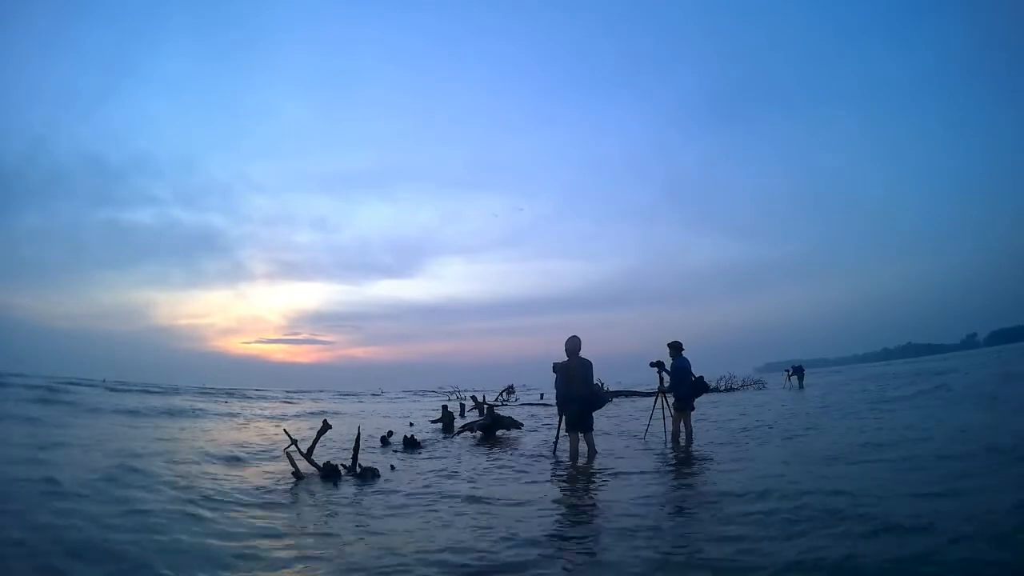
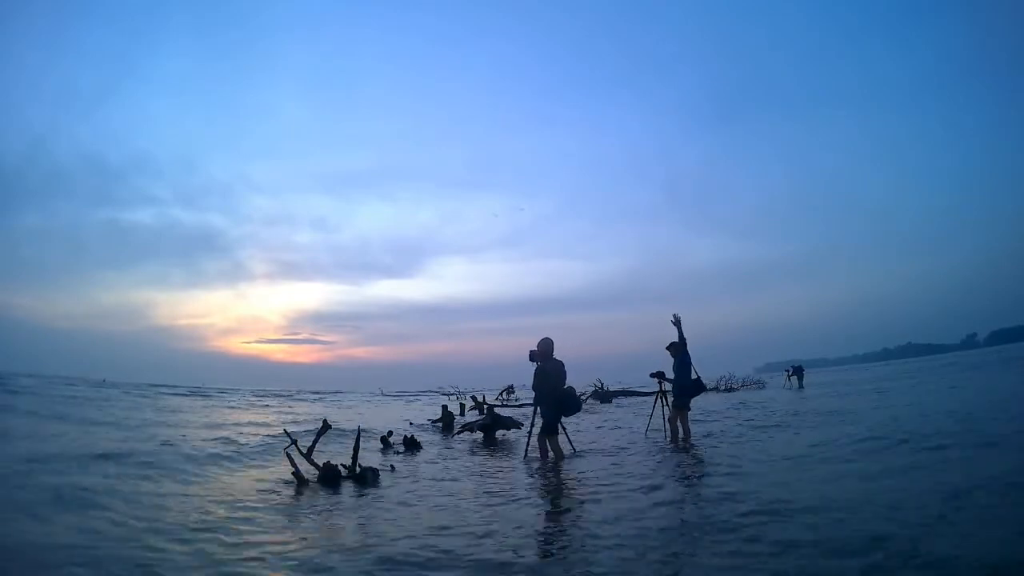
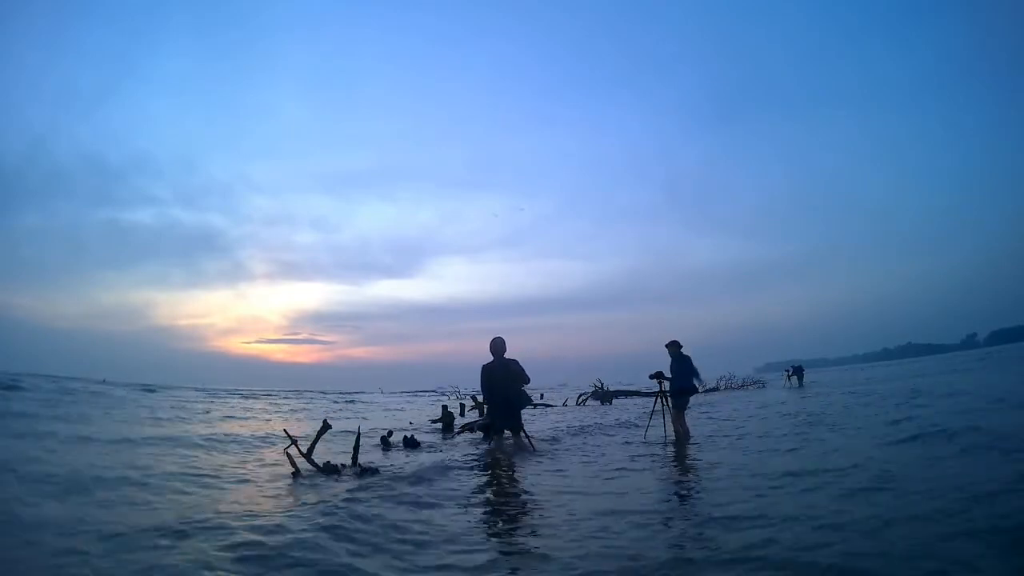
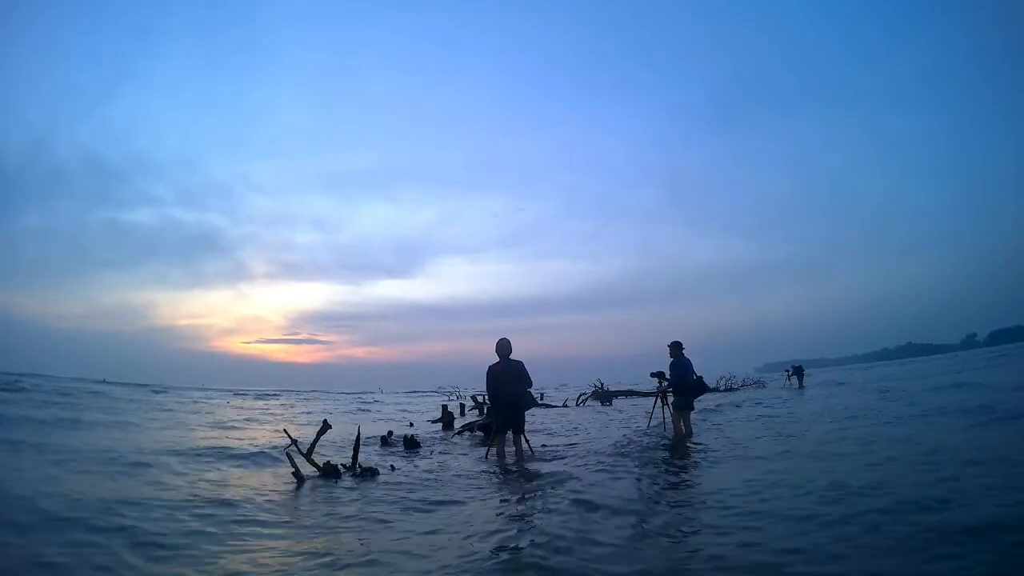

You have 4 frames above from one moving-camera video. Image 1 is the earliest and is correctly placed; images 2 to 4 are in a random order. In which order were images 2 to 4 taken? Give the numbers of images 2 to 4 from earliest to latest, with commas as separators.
2, 3, 4
